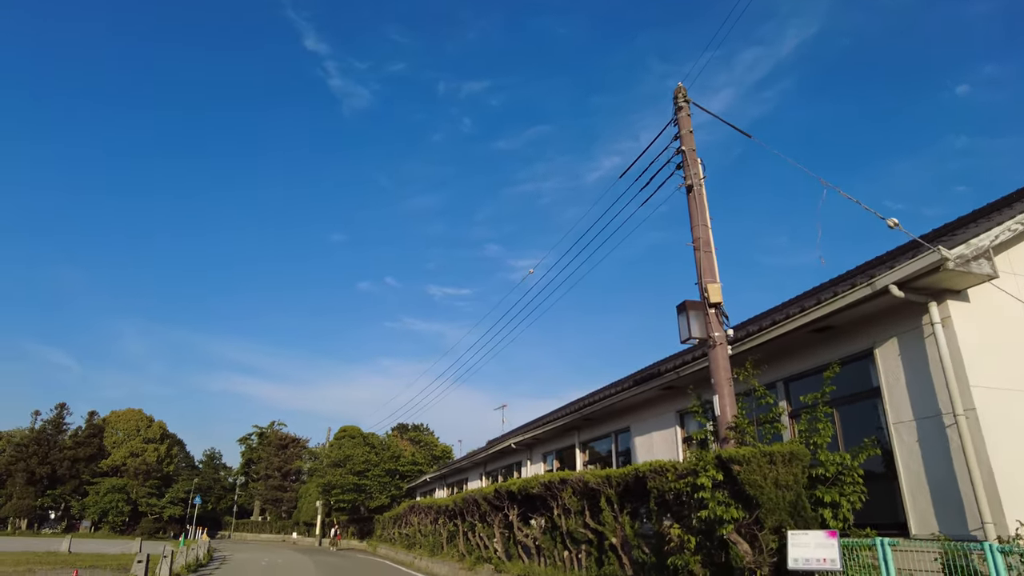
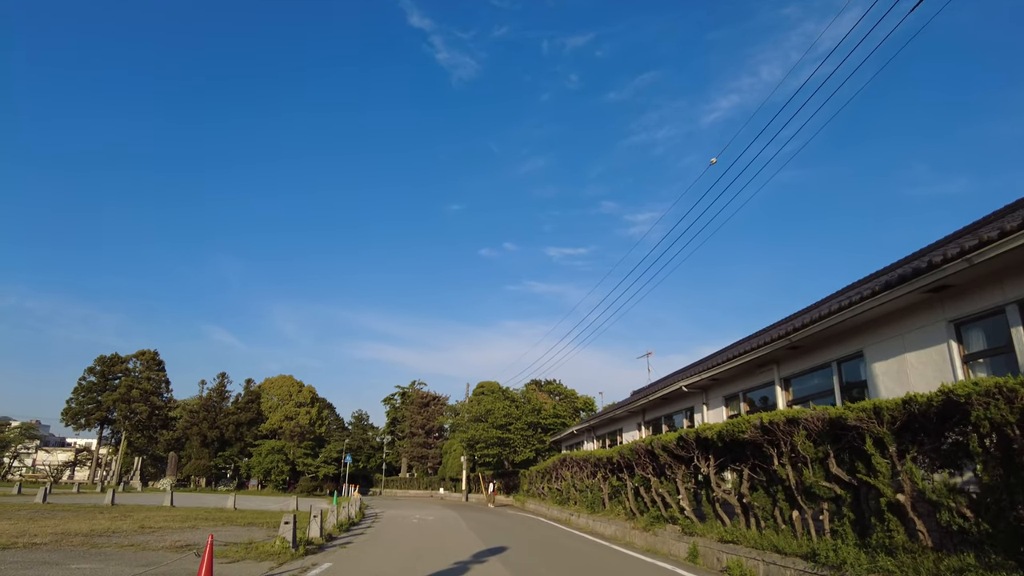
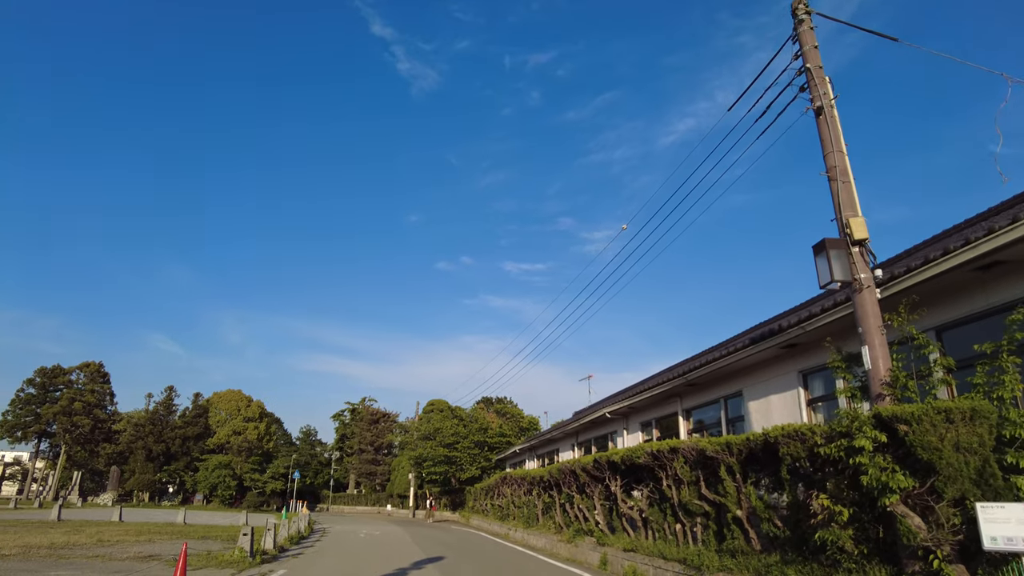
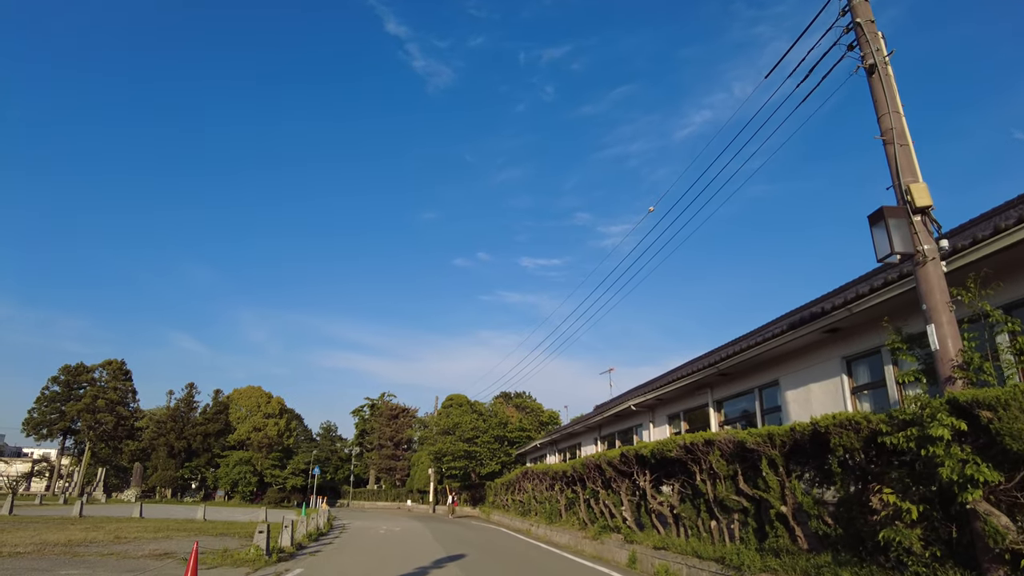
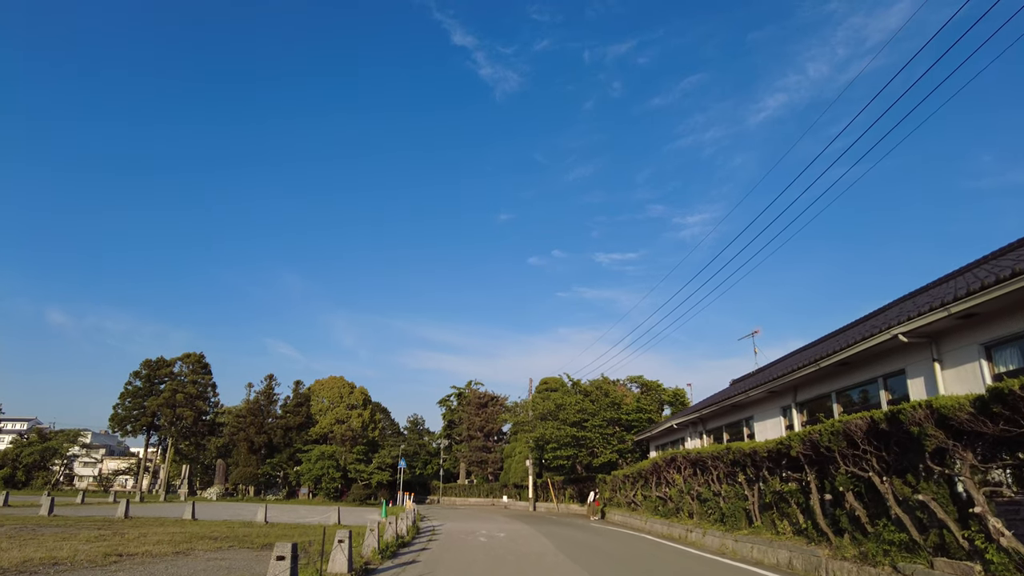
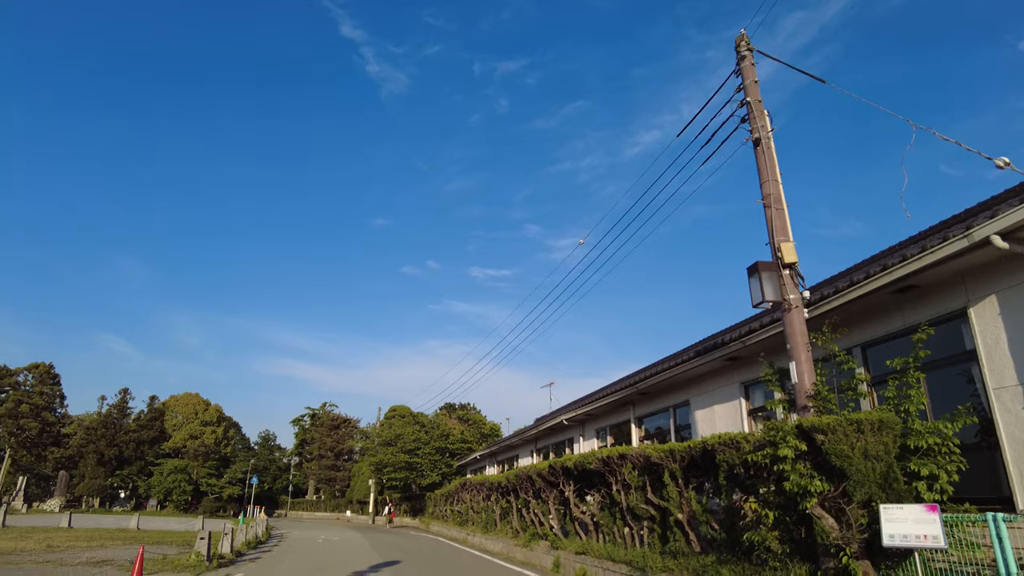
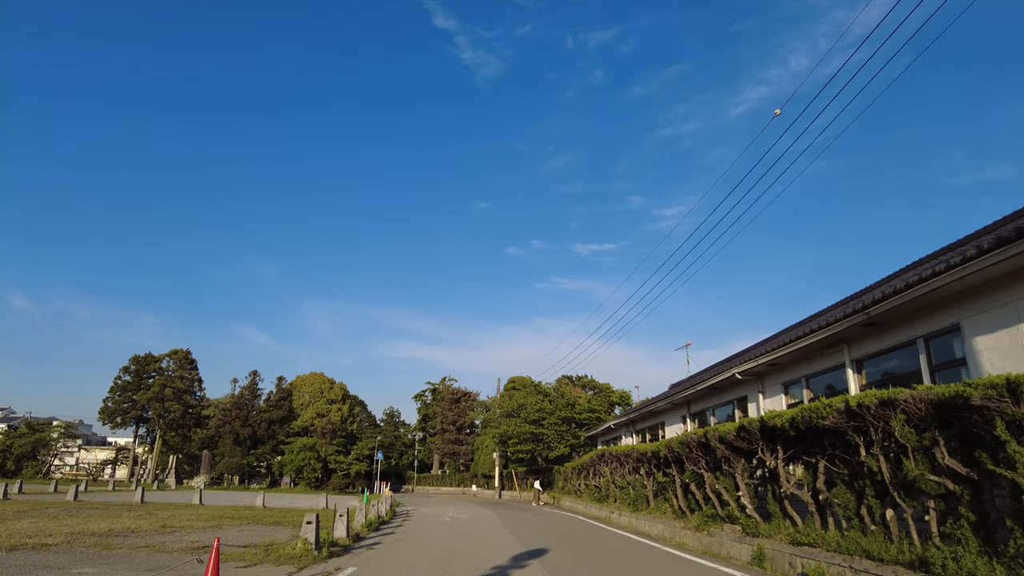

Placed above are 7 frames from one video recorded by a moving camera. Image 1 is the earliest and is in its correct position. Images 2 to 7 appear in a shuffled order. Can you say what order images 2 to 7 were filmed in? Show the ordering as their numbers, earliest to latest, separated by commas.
6, 3, 4, 2, 7, 5
